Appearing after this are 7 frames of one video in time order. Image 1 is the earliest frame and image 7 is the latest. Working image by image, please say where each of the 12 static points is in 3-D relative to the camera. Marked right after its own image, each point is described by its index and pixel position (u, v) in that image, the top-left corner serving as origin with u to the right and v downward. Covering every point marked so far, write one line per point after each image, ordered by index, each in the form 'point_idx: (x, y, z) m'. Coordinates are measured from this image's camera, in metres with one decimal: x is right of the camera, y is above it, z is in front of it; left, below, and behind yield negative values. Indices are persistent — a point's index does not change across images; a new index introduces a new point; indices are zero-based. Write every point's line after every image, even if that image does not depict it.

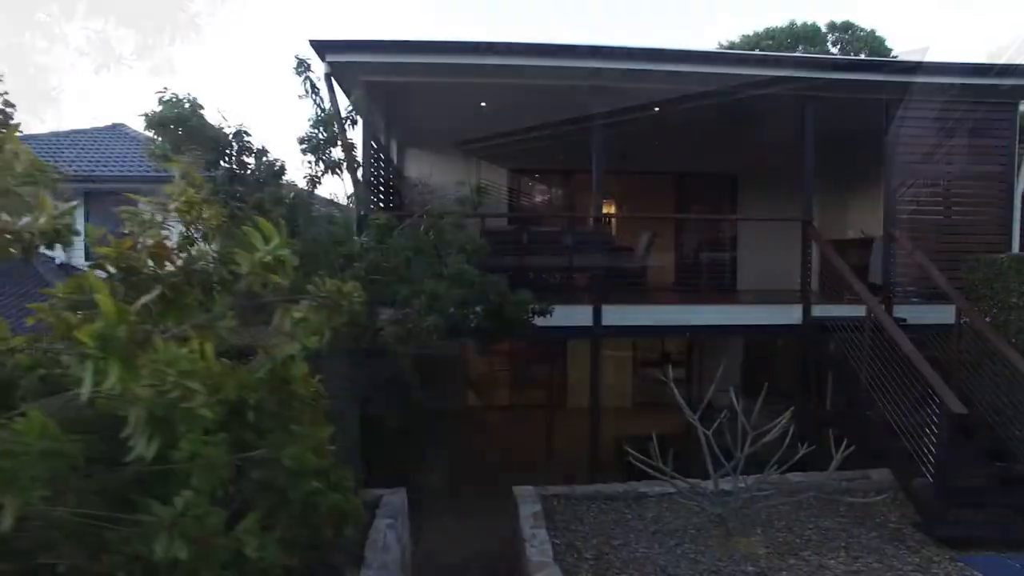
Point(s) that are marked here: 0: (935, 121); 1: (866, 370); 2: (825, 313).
0: (+3.5, +1.4, +8.0) m
1: (+2.5, -0.6, +6.8) m
2: (+2.5, -0.2, +7.8) m
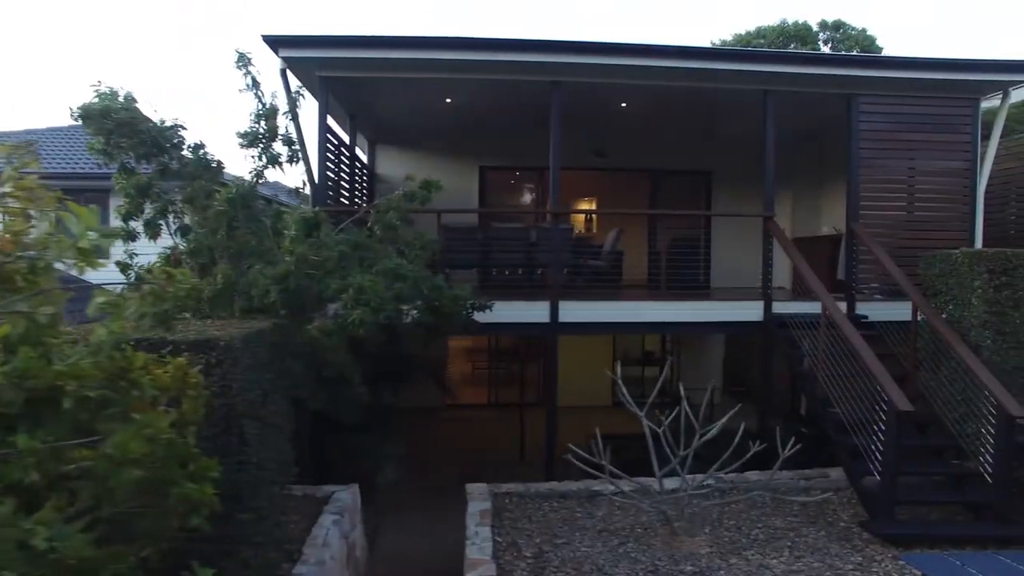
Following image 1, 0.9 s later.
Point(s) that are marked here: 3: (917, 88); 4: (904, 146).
0: (+3.2, +1.4, +7.9) m
1: (+2.1, -0.6, +6.7) m
2: (+2.2, -0.2, +7.7) m
3: (+3.3, +1.7, +7.9) m
4: (+3.2, +1.2, +7.9) m
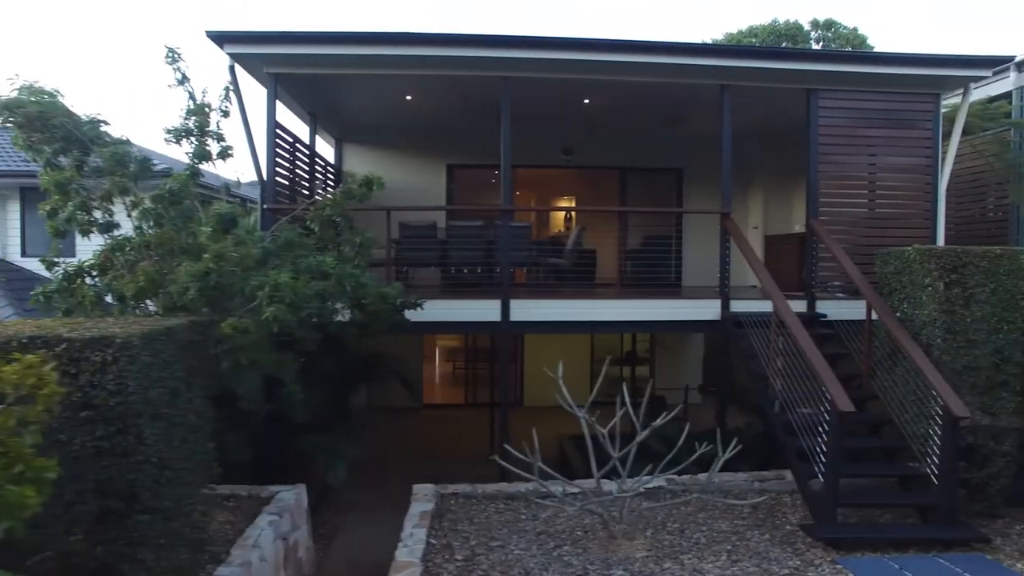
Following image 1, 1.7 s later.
0: (+2.8, +1.4, +7.8) m
1: (+1.8, -0.5, +6.6) m
2: (+1.8, -0.2, +7.6) m
3: (+2.9, +1.7, +7.8) m
4: (+2.8, +1.2, +7.8) m
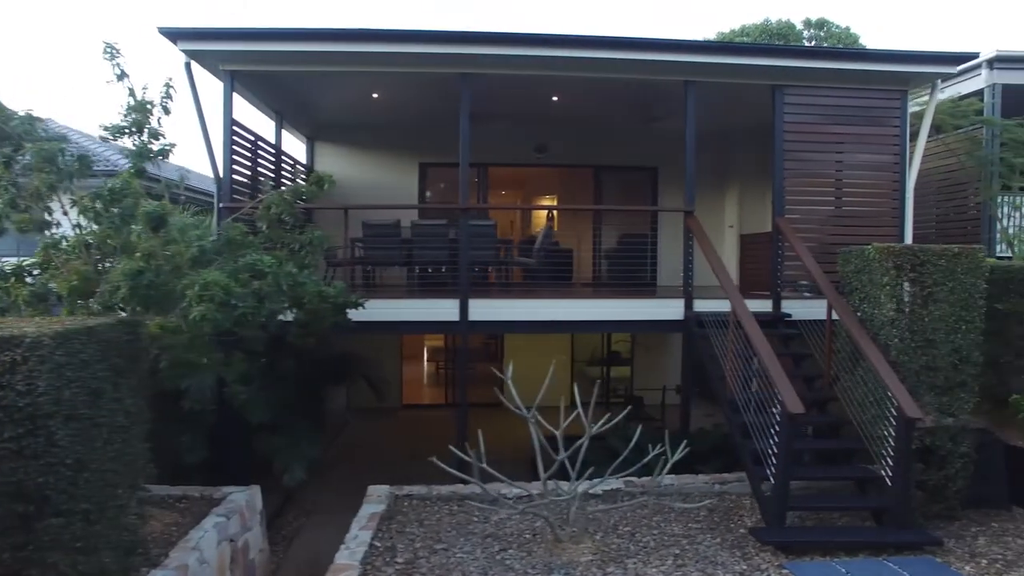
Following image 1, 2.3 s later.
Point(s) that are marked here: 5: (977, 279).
0: (+2.5, +1.4, +7.7) m
1: (+1.5, -0.5, +6.5) m
2: (+1.5, -0.2, +7.5) m
3: (+2.6, +1.7, +7.7) m
4: (+2.5, +1.2, +7.7) m
5: (+3.0, +0.1, +6.2) m
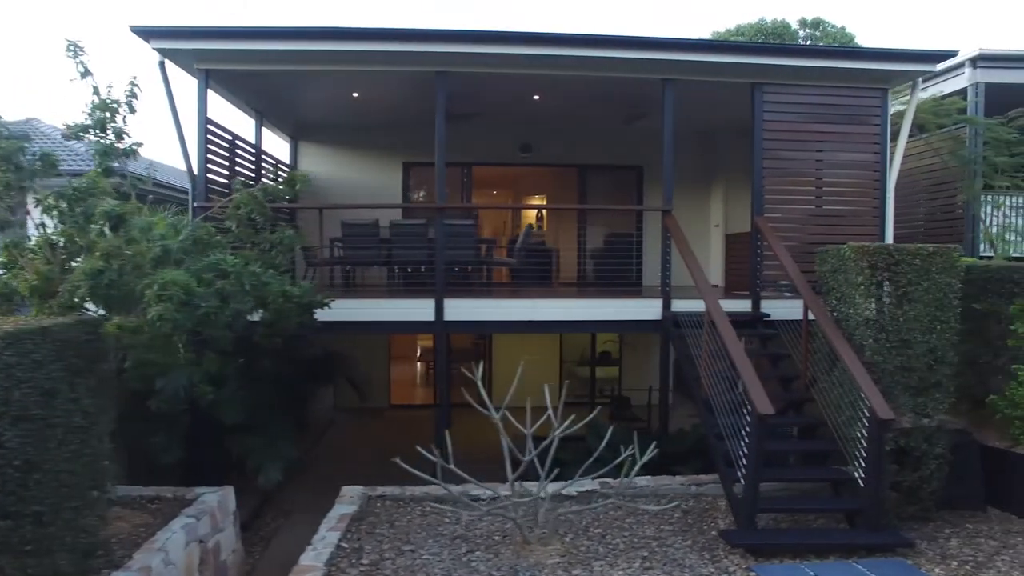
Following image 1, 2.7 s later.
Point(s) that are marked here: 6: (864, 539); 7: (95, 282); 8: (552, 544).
0: (+2.3, +1.5, +7.7) m
1: (+1.3, -0.5, +6.5) m
2: (+1.4, -0.2, +7.5) m
3: (+2.5, +1.7, +7.7) m
4: (+2.4, +1.2, +7.7) m
5: (+2.8, +0.1, +6.1) m
6: (+2.0, -1.4, +5.4) m
7: (-2.0, 0.0, +4.6) m
8: (+0.2, -1.5, +5.5) m
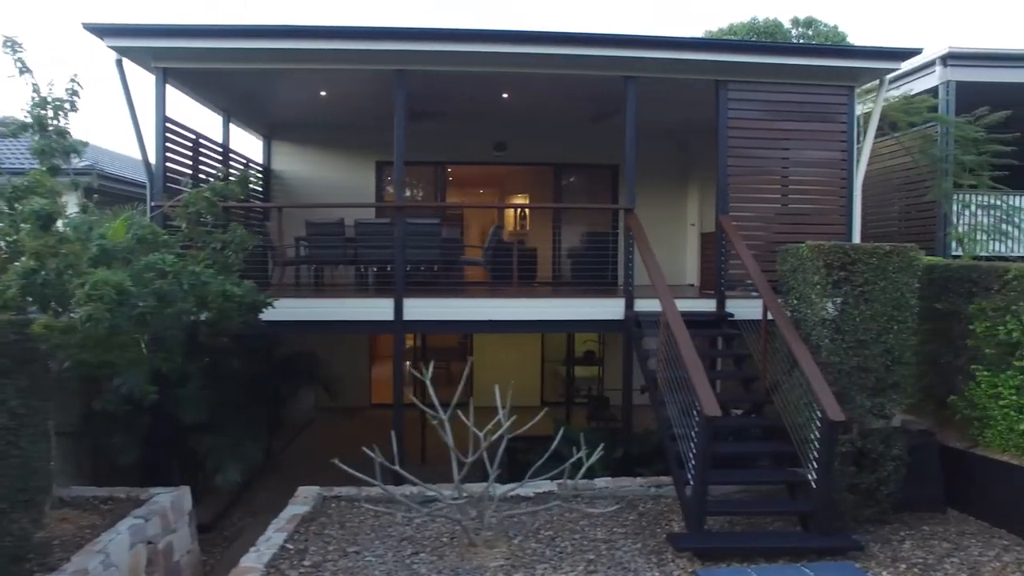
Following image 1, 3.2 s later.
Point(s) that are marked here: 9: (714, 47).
0: (+2.0, +1.5, +7.6) m
1: (+1.0, -0.5, +6.4) m
2: (+1.1, -0.1, +7.4) m
3: (+2.2, +1.7, +7.6) m
4: (+2.1, +1.2, +7.6) m
5: (+2.5, +0.1, +6.1) m
6: (+1.7, -1.4, +5.4) m
7: (-2.3, 0.0, +4.6) m
8: (-0.1, -1.5, +5.4) m
9: (+1.5, +1.8, +7.2) m
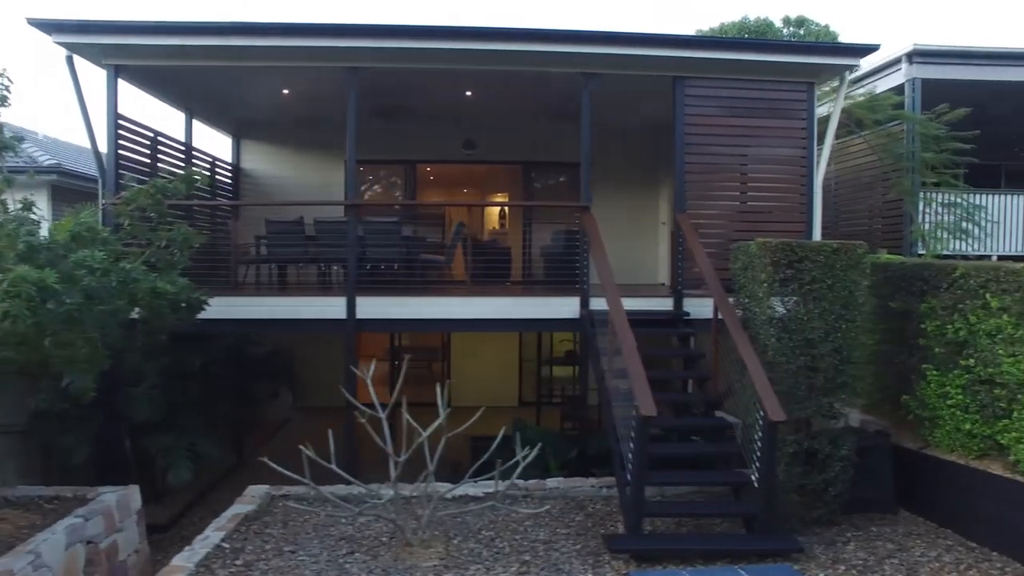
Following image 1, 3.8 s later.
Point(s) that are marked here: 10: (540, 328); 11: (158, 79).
0: (+1.7, +1.5, +7.5) m
1: (+0.7, -0.5, +6.4) m
2: (+0.7, -0.1, +7.4) m
3: (+1.8, +1.7, +7.5) m
4: (+1.7, +1.2, +7.5) m
5: (+2.1, +0.1, +6.0) m
6: (+1.3, -1.4, +5.3) m
7: (-2.7, 0.0, +4.5) m
8: (-0.4, -1.4, +5.4) m
9: (+1.2, +1.8, +7.1) m
10: (+0.2, -0.3, +7.4) m
11: (-3.0, +1.8, +8.1) m
